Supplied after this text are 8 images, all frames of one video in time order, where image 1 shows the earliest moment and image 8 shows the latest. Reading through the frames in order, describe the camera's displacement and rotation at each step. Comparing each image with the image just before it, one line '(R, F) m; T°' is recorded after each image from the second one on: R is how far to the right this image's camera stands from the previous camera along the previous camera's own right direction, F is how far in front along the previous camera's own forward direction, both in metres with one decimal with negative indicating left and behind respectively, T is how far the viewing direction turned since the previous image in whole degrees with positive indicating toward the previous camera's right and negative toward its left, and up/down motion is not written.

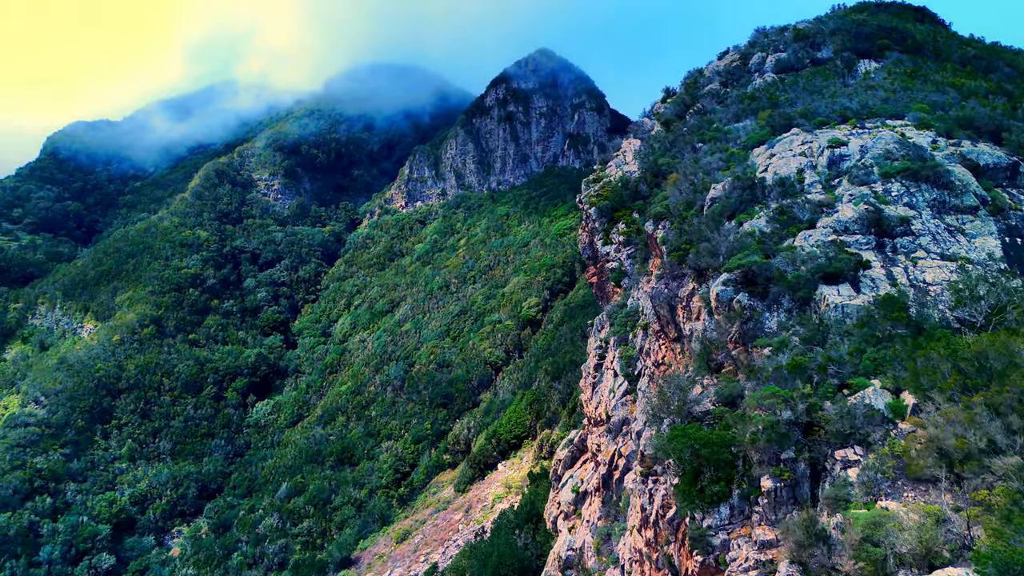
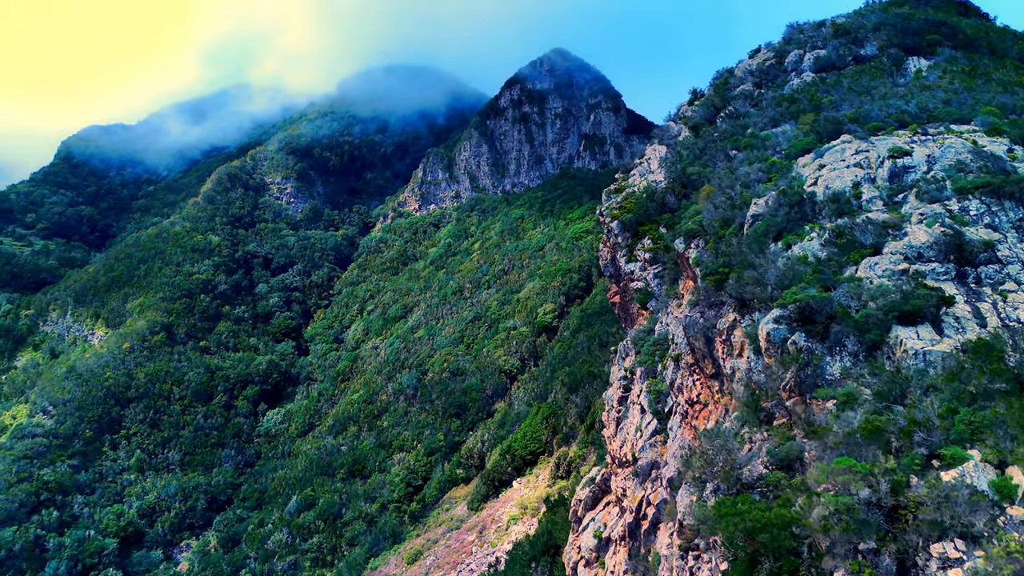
(0.0, +1.6) m; -1°
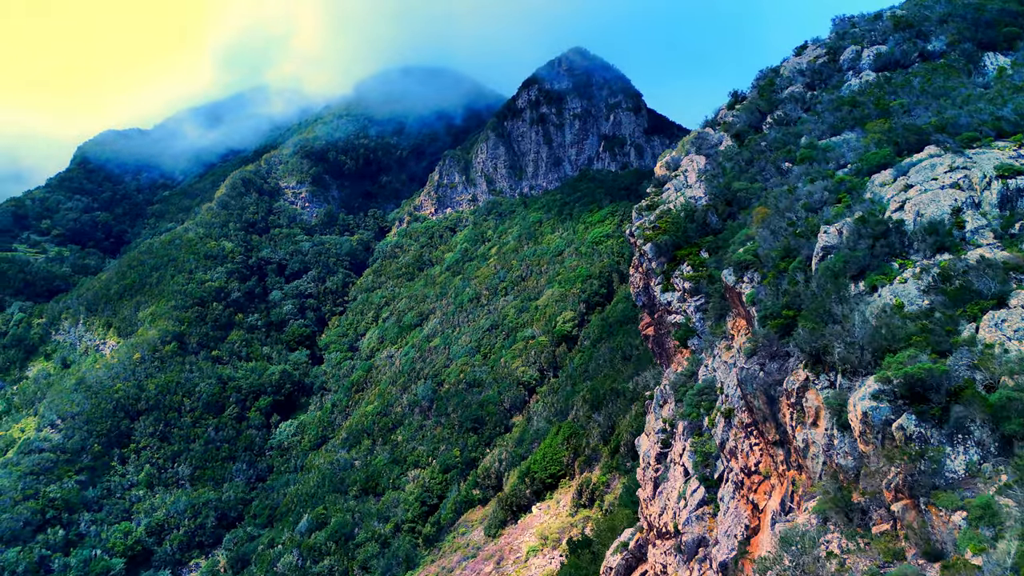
(0.0, +2.1) m; -2°
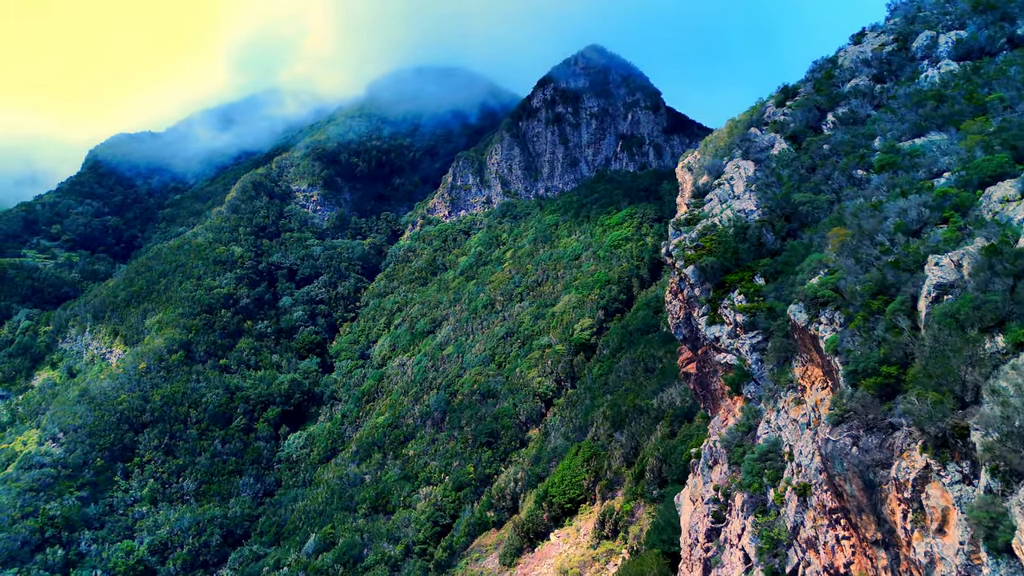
(0.0, +2.3) m; -1°
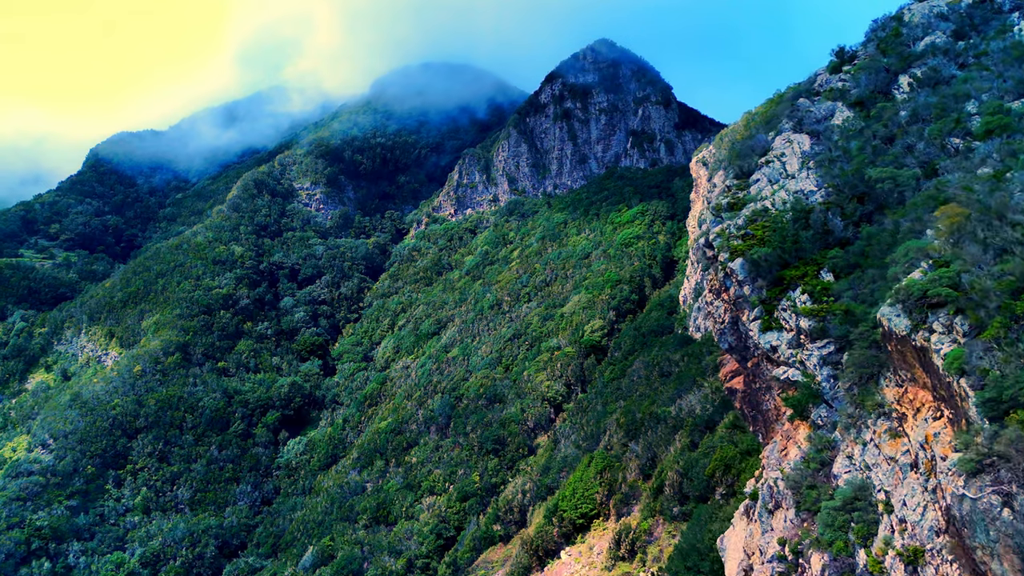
(0.0, +2.3) m; -1°
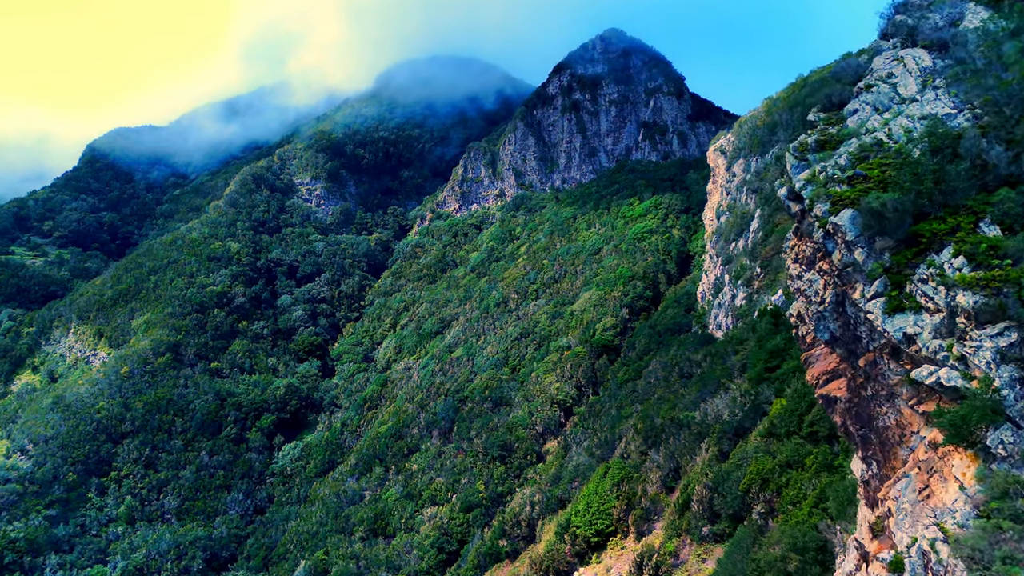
(0.0, +3.2) m; -1°
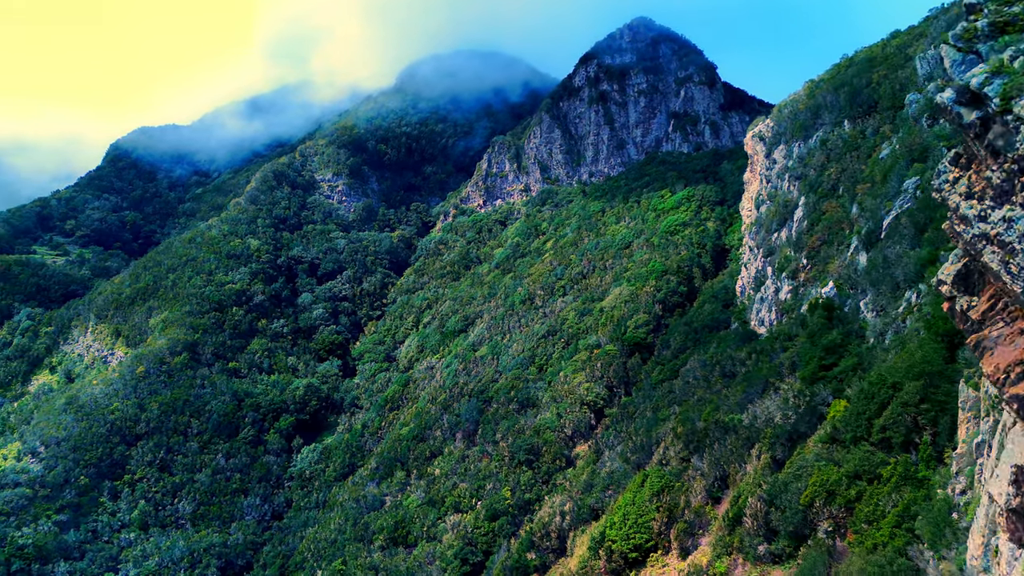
(-0.1, +2.6) m; -2°
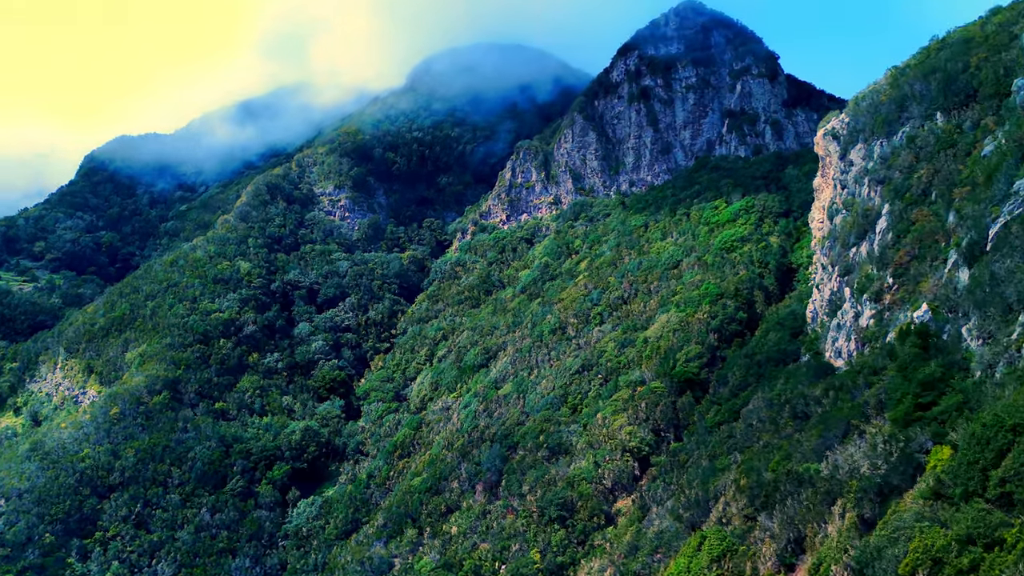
(+1.7, +6.6) m; -5°
